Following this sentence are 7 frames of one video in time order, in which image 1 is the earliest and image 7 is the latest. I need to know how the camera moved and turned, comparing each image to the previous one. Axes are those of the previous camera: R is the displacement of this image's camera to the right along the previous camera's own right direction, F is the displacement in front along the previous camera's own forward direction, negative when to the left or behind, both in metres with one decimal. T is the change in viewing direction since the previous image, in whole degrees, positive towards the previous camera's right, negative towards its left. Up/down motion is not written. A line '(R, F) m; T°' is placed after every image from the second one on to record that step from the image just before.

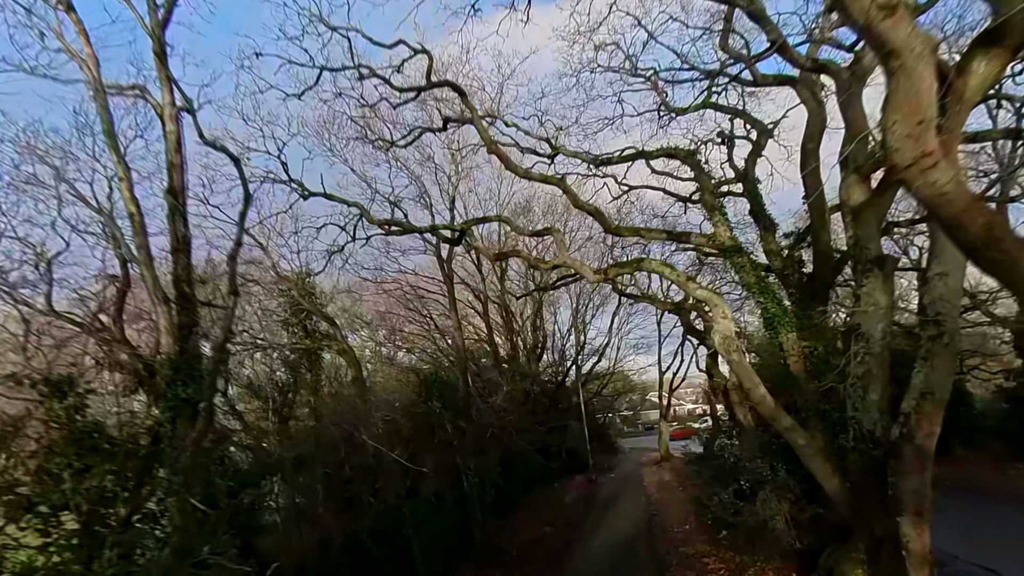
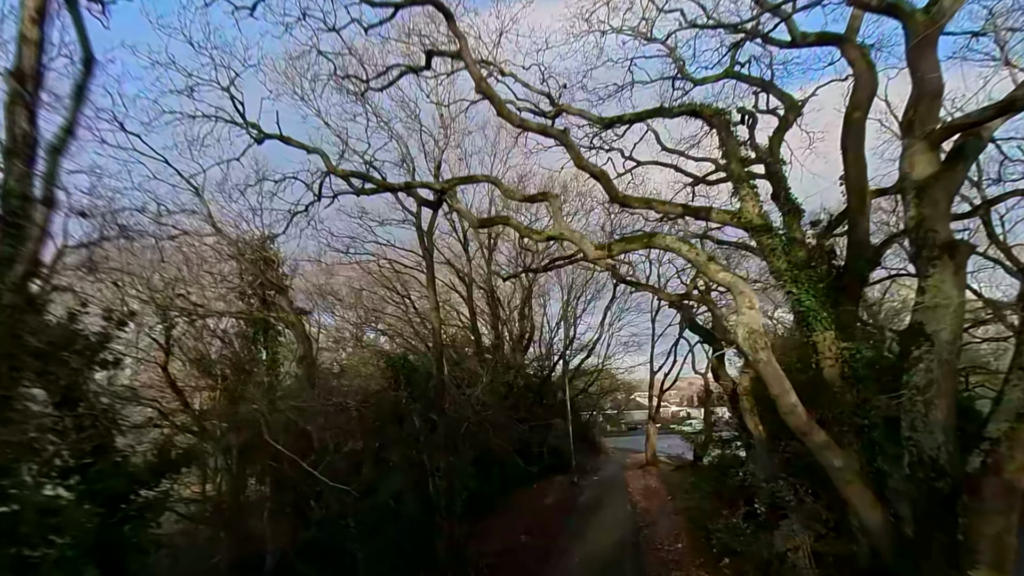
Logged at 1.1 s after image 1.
(+0.1, +2.0) m; +1°
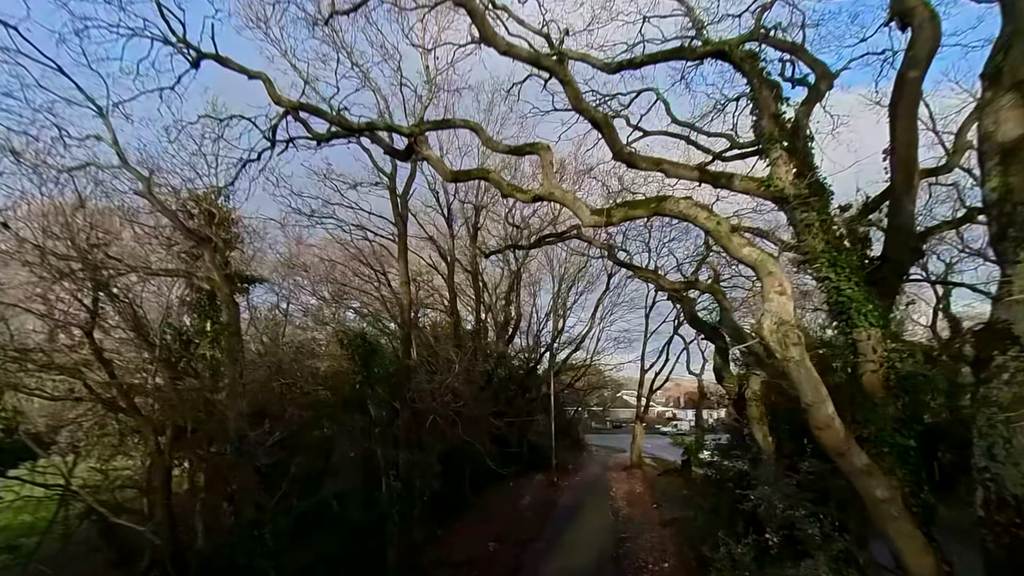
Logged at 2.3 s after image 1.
(+0.3, +1.8) m; +1°
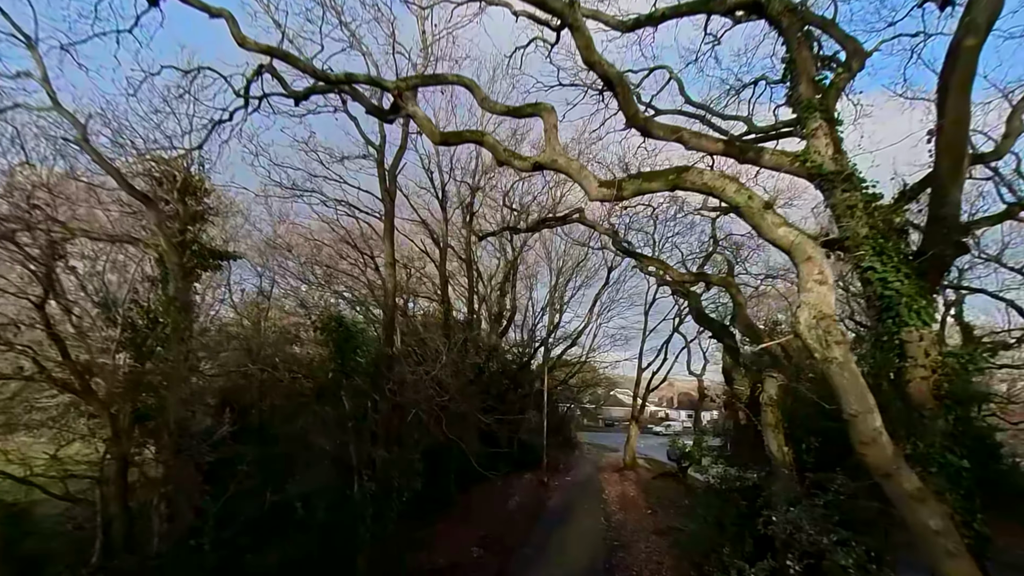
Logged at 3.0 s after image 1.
(+0.1, +1.1) m; 0°
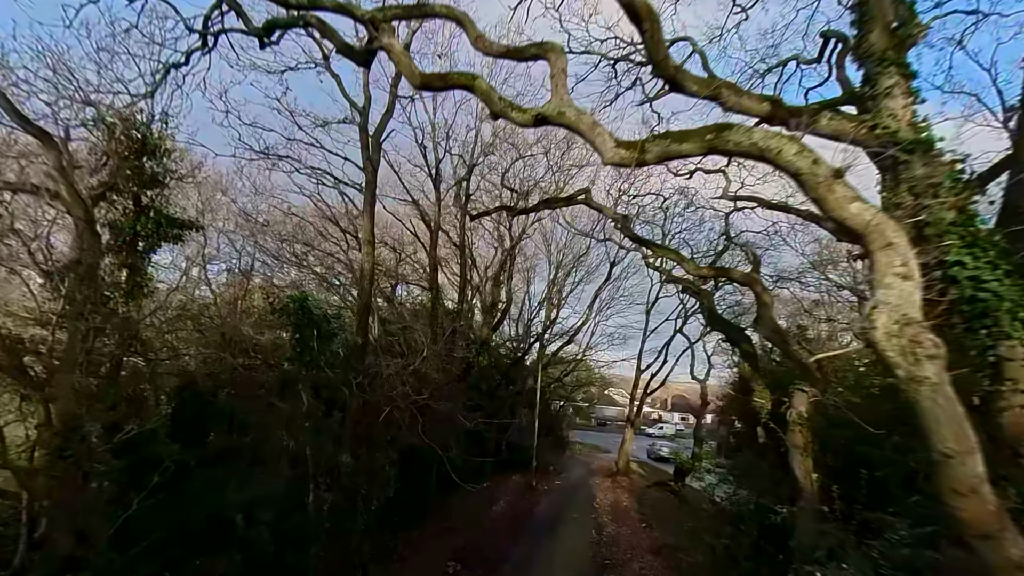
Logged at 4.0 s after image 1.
(+0.1, +1.5) m; 0°
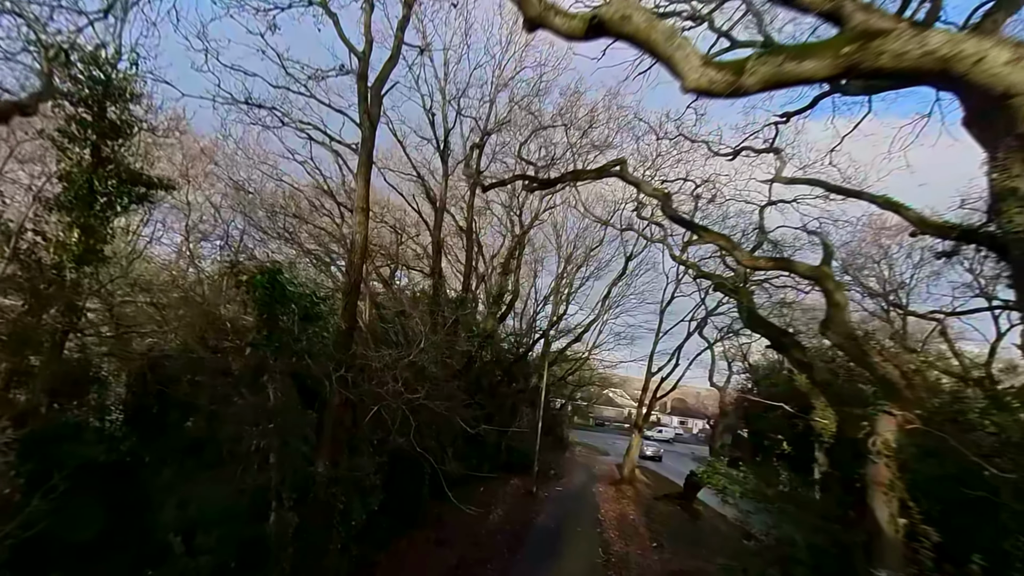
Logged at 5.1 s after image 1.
(-0.2, +1.7) m; 0°
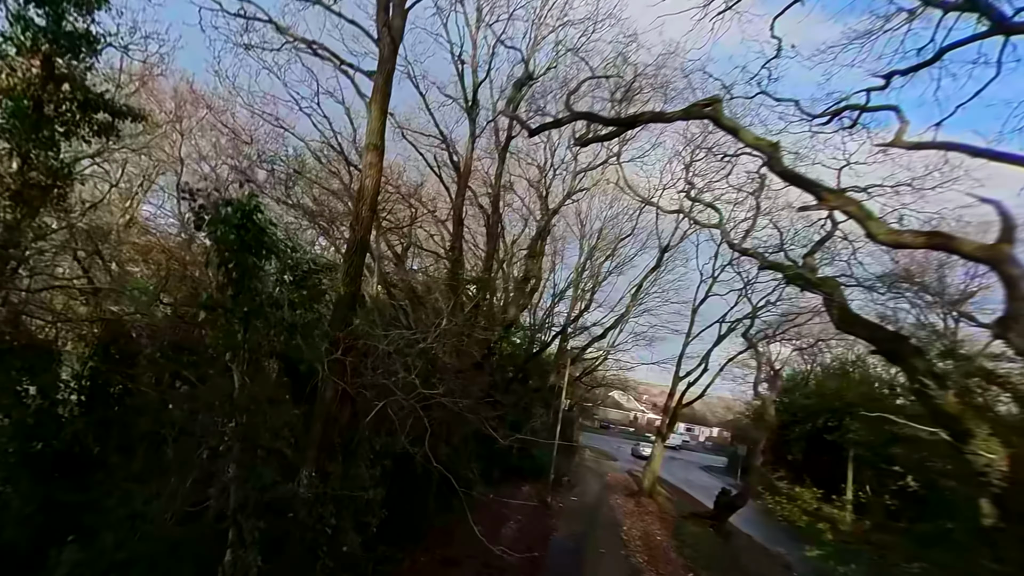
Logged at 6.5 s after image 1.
(-0.6, +2.1) m; -1°
